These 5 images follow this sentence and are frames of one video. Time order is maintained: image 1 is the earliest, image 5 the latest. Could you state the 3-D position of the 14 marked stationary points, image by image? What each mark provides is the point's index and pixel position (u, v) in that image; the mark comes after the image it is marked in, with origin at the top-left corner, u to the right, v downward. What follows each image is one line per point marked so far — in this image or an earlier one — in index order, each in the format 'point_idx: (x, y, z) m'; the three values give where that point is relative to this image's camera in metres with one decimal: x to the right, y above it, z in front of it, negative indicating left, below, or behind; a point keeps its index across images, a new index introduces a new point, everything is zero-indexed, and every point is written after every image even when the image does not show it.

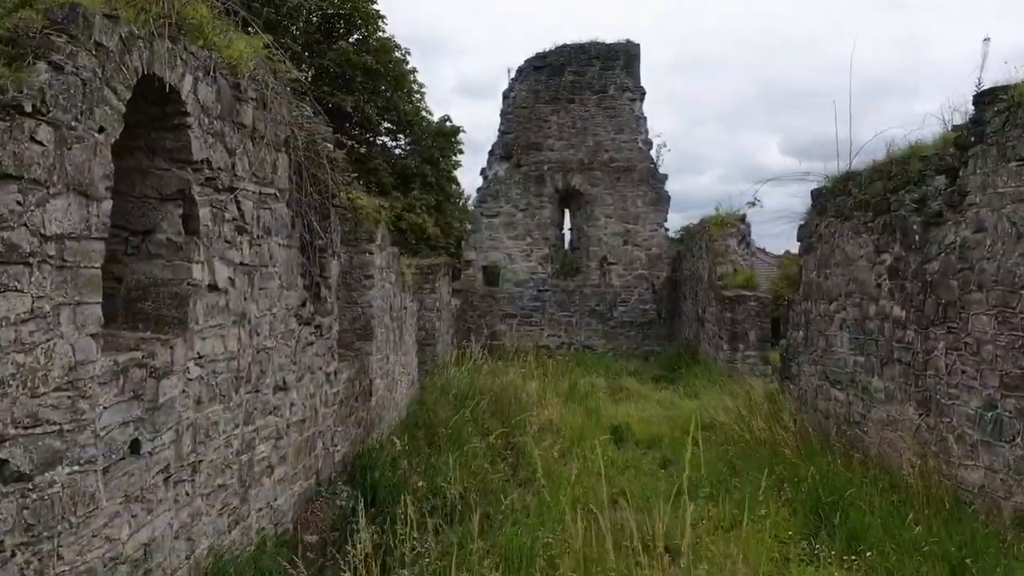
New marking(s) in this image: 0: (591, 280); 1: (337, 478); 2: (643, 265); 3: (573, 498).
0: (+1.0, +0.1, +11.8) m
1: (-0.8, -0.9, +4.4) m
2: (+1.6, +0.3, +11.8) m
3: (+0.3, -0.9, +4.2) m
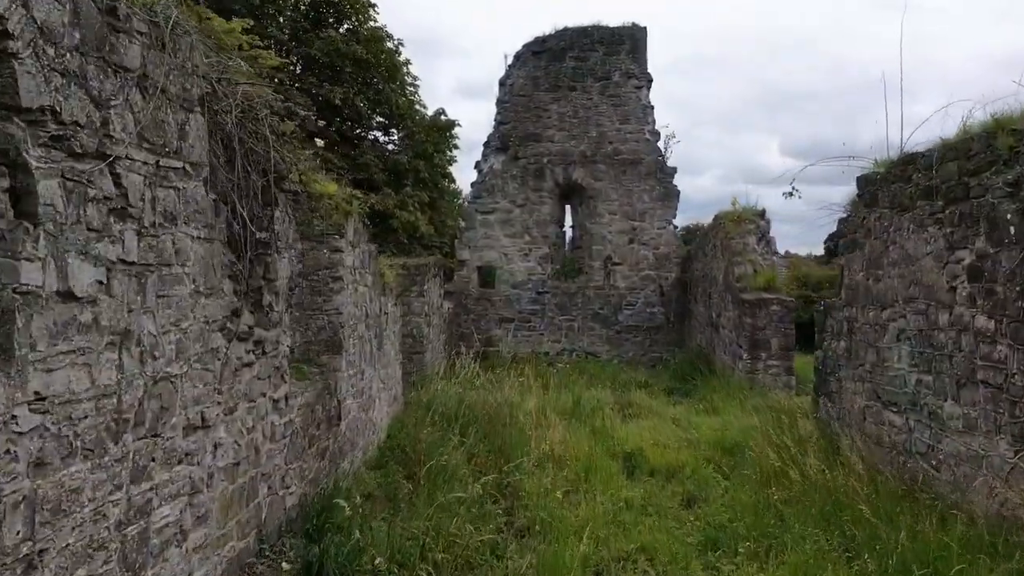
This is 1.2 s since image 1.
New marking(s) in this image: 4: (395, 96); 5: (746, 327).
0: (+0.9, +0.1, +10.9) m
1: (-0.8, -0.9, +3.6) m
2: (+1.5, +0.3, +10.9) m
3: (+0.2, -0.9, +3.3) m
4: (-2.0, +3.3, +16.7) m
5: (+1.9, -0.3, +7.8) m
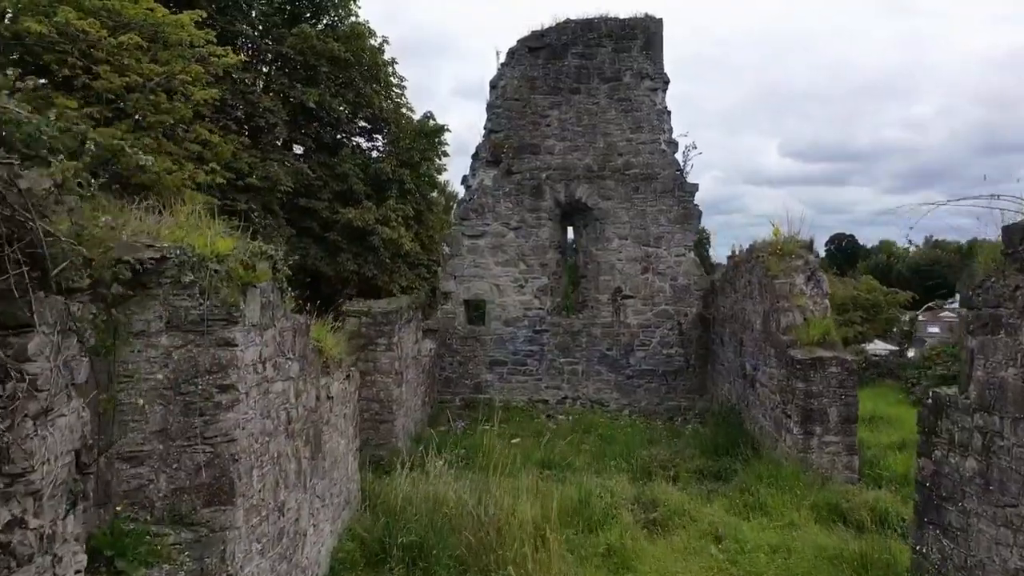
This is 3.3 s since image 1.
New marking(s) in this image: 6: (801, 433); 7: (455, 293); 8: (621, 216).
0: (+0.9, -0.3, +9.3) m
1: (-0.9, -1.2, +1.9) m
2: (+1.5, -0.1, +9.3) m
3: (+0.2, -1.3, +1.7) m
4: (-2.1, +2.9, +15.0) m
5: (+1.8, -0.7, +6.2) m
6: (+1.8, -0.9, +6.2) m
7: (-0.5, 0.0, +9.4) m
8: (+1.0, +0.7, +9.3) m
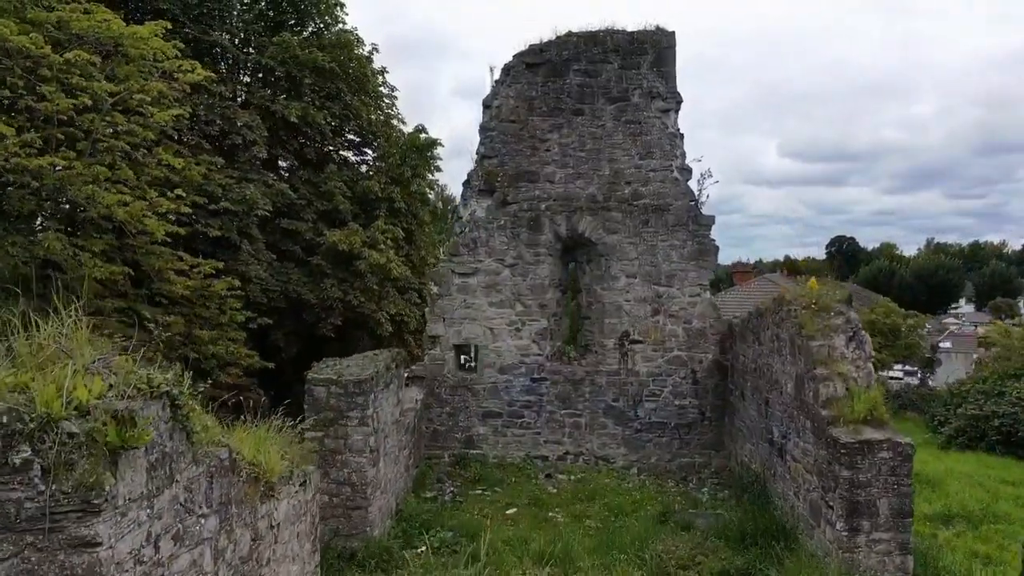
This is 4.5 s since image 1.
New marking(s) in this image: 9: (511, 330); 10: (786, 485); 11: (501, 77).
0: (+0.8, -0.7, +8.4) m
1: (-0.9, -1.6, +1.0) m
2: (+1.4, -0.5, +8.4) m
3: (+0.2, -1.7, +0.7) m
4: (-2.1, +2.6, +14.1) m
5: (+1.8, -1.1, +5.3) m
6: (+1.8, -1.3, +5.2) m
7: (-0.6, -0.4, +8.4) m
8: (+1.0, +0.3, +8.4) m
9: (0.0, -0.4, +8.4) m
10: (+1.8, -1.3, +6.4) m
11: (-0.1, +1.8, +8.5) m
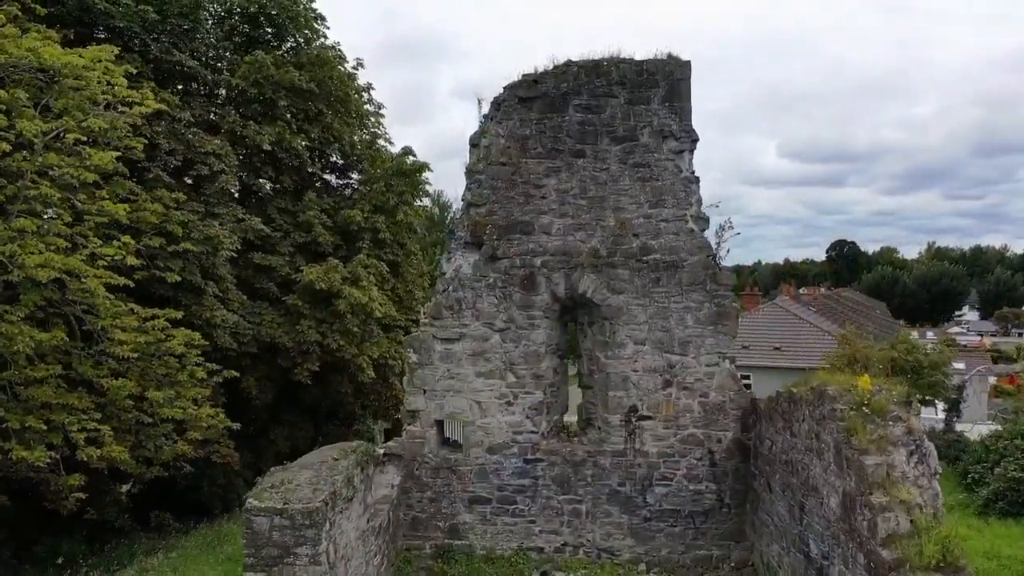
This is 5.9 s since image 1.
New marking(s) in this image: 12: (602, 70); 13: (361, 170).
0: (+0.7, -1.2, +7.3) m
1: (-1.0, -2.1, -0.1) m
2: (+1.4, -1.0, +7.3) m
3: (+0.1, -2.2, -0.3) m
4: (-2.2, +2.1, +13.0) m
5: (+1.7, -1.6, +4.2) m
6: (+1.7, -1.8, +4.2) m
7: (-0.7, -0.9, +7.4) m
8: (+0.9, -0.2, +7.3) m
9: (-0.1, -0.9, +7.3) m
10: (+1.7, -1.8, +5.3) m
11: (-0.2, +1.3, +7.5) m
12: (+0.7, +1.6, +7.3) m
13: (-2.1, +1.6, +13.3) m
